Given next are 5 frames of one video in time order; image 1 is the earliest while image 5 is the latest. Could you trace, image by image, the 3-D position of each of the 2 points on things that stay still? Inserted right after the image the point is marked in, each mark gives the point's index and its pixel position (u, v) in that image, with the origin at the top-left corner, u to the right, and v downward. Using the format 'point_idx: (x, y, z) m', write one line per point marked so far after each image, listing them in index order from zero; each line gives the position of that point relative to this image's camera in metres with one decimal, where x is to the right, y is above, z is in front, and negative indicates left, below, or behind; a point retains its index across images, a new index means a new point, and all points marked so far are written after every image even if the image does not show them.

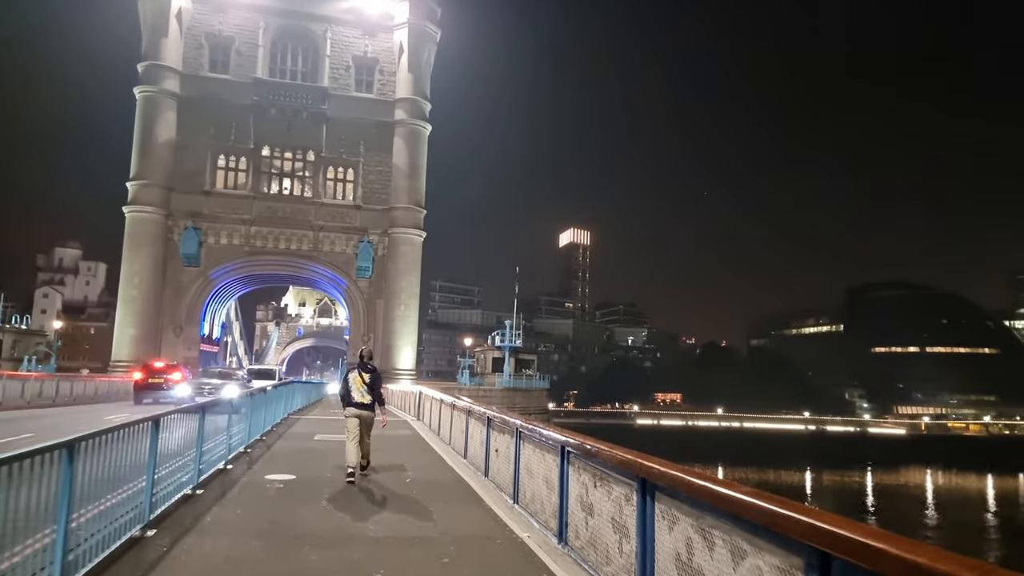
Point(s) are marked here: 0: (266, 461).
0: (-3.8, -2.7, +11.3) m
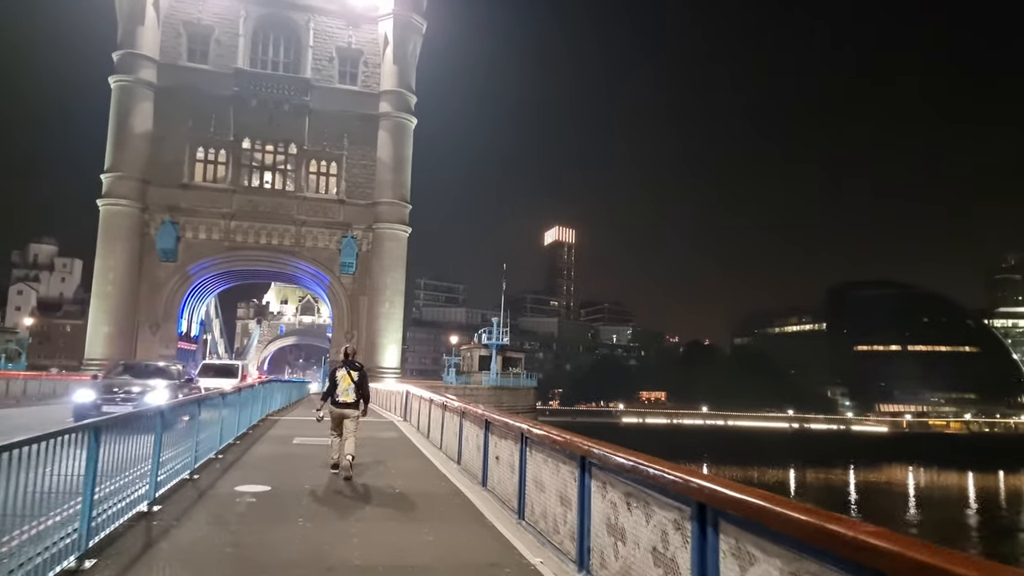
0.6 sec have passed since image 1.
0: (-3.9, -2.6, +10.4) m
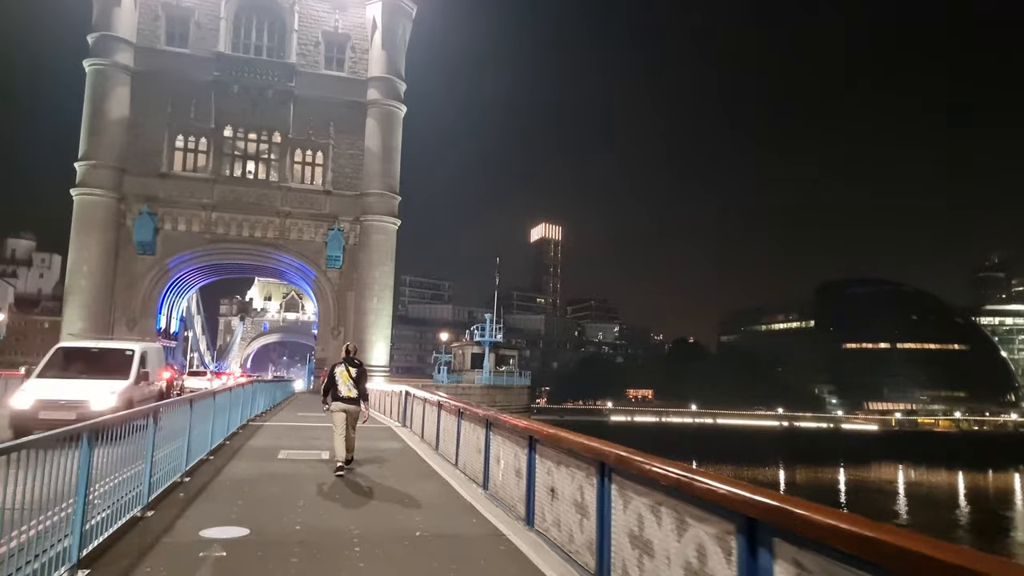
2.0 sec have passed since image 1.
0: (-3.6, -2.4, +8.8) m
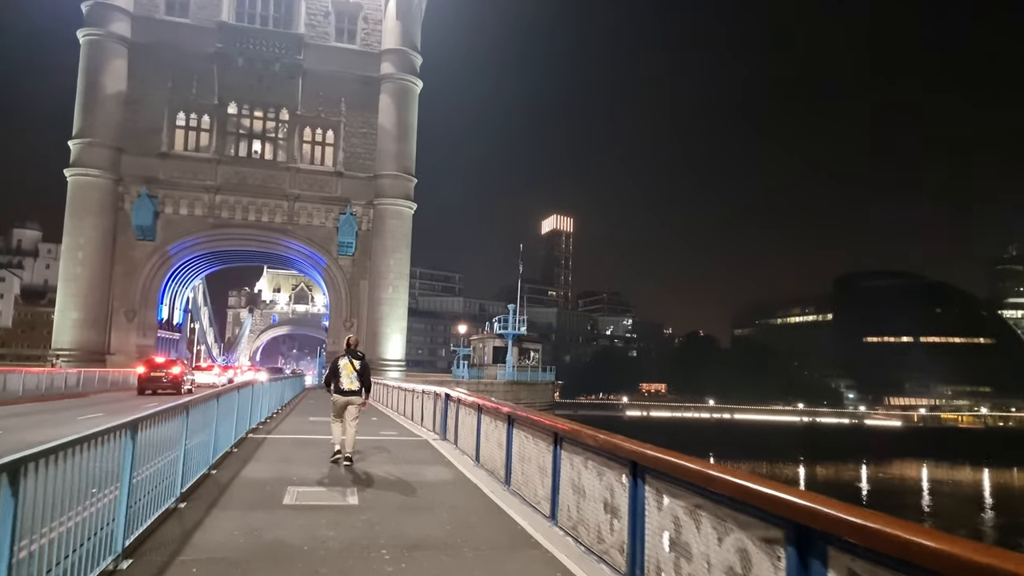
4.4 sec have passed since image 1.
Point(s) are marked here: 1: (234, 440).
0: (-2.7, -2.1, +6.0) m
1: (-4.1, -2.2, +10.8) m
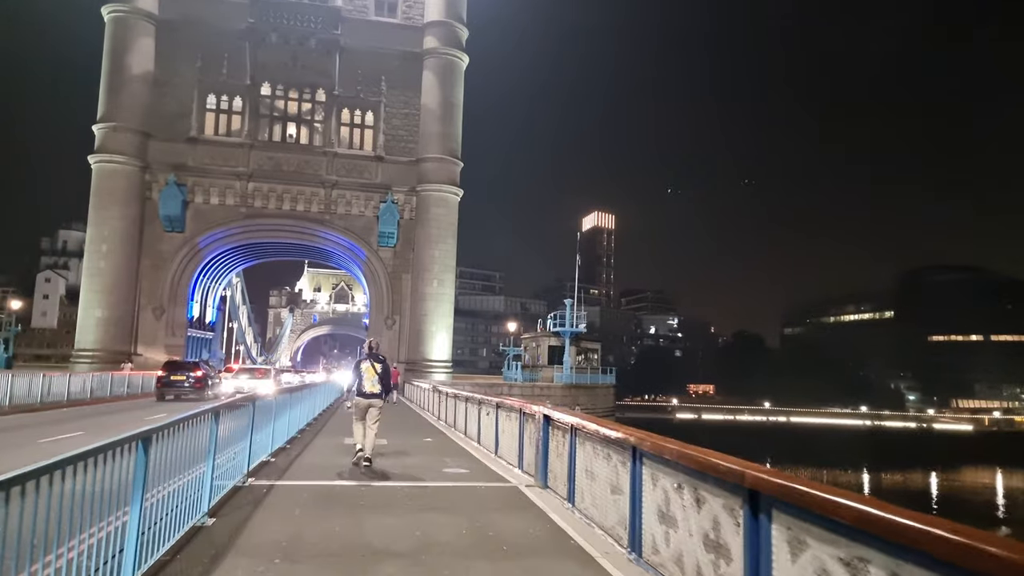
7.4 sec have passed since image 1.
0: (-1.6, -1.8, +2.5) m
1: (-2.8, -1.9, +7.3) m
